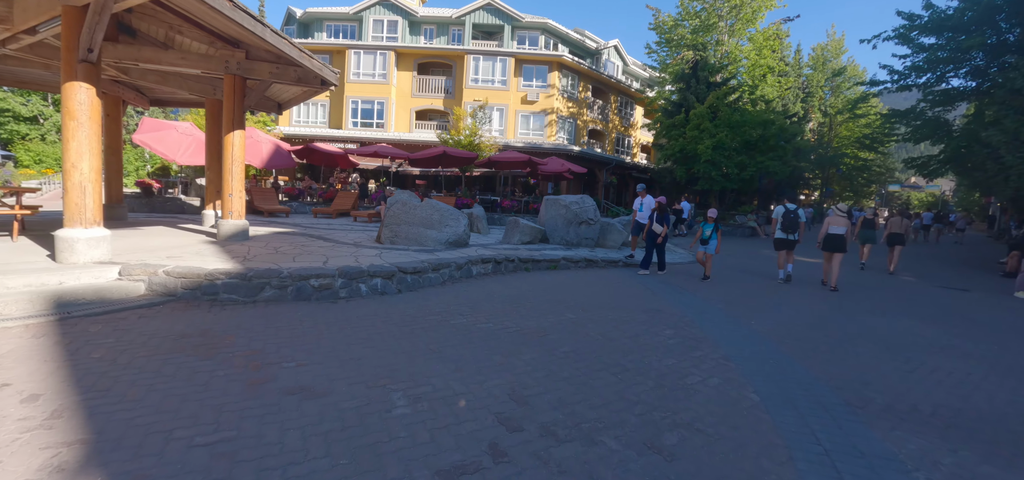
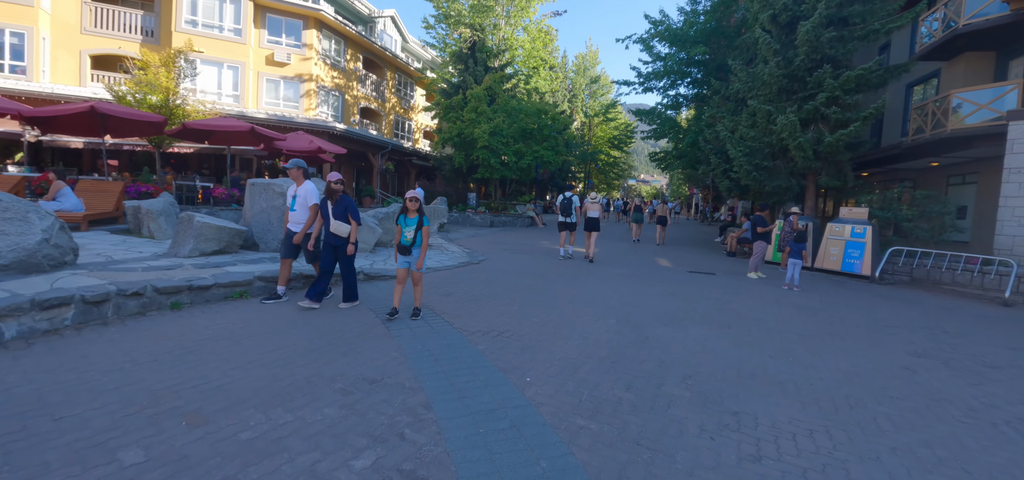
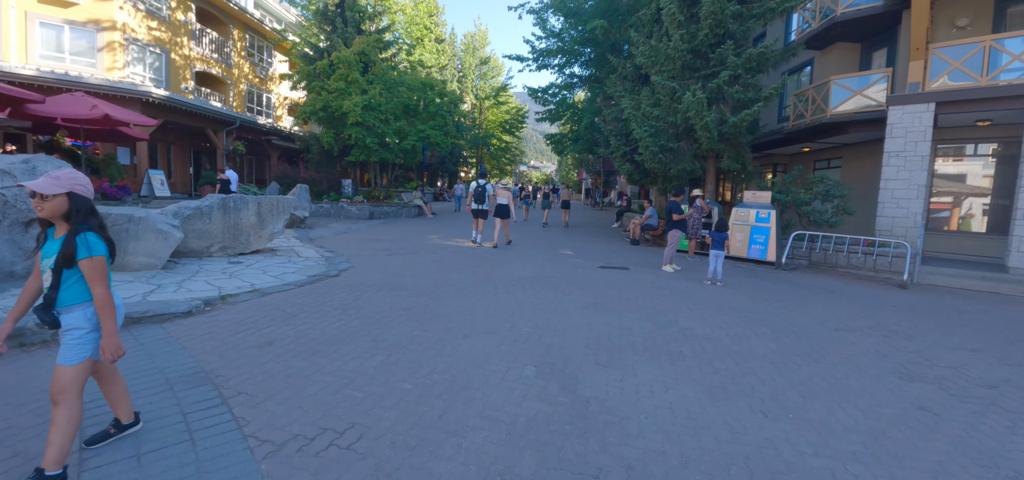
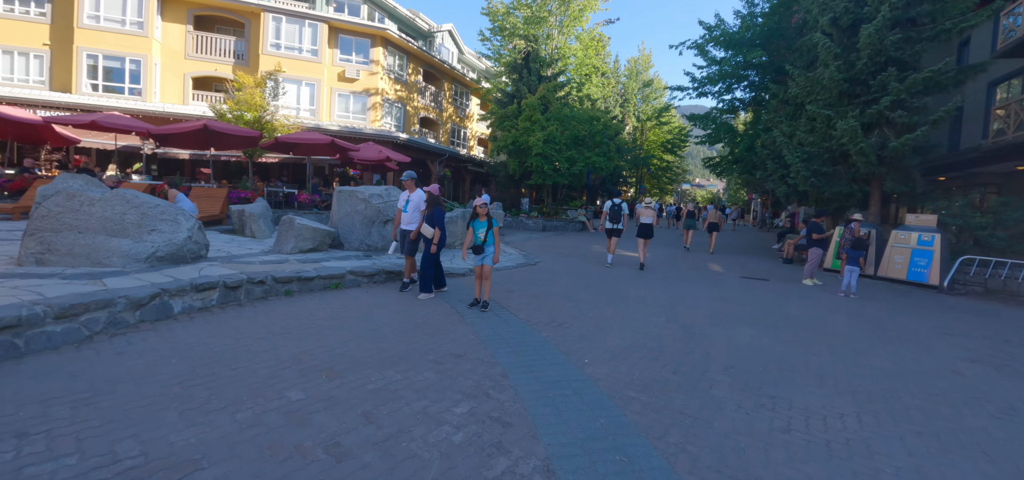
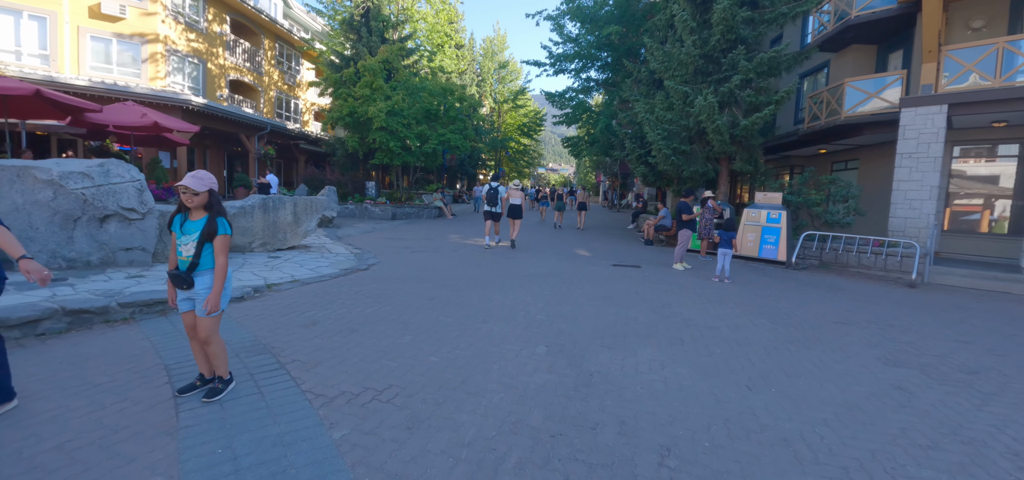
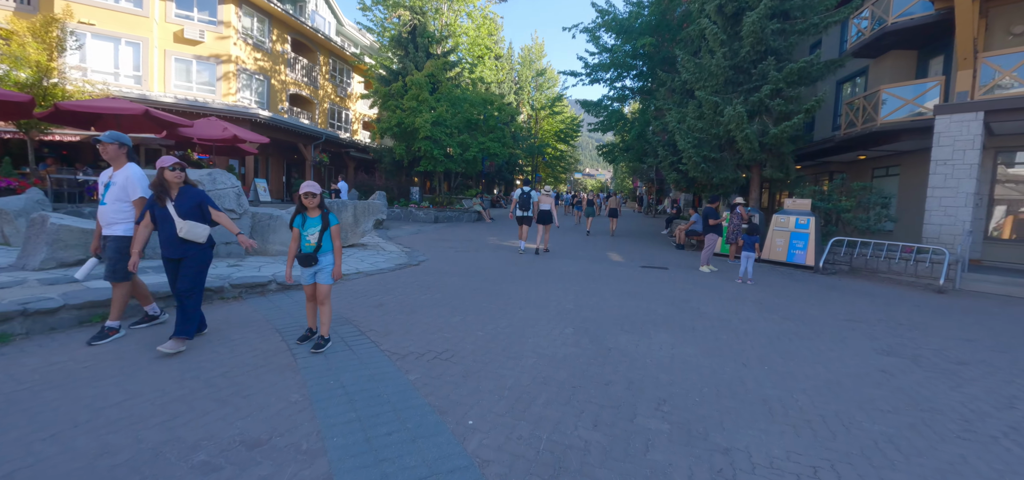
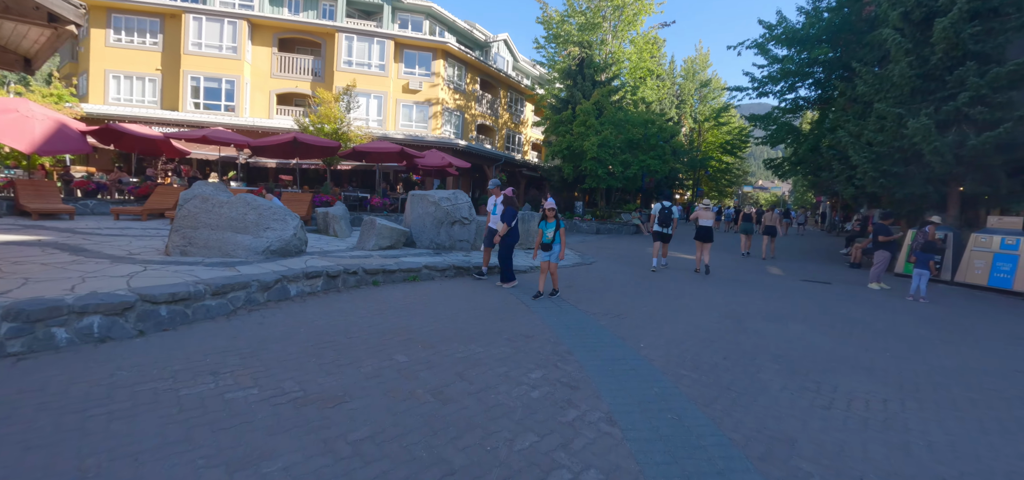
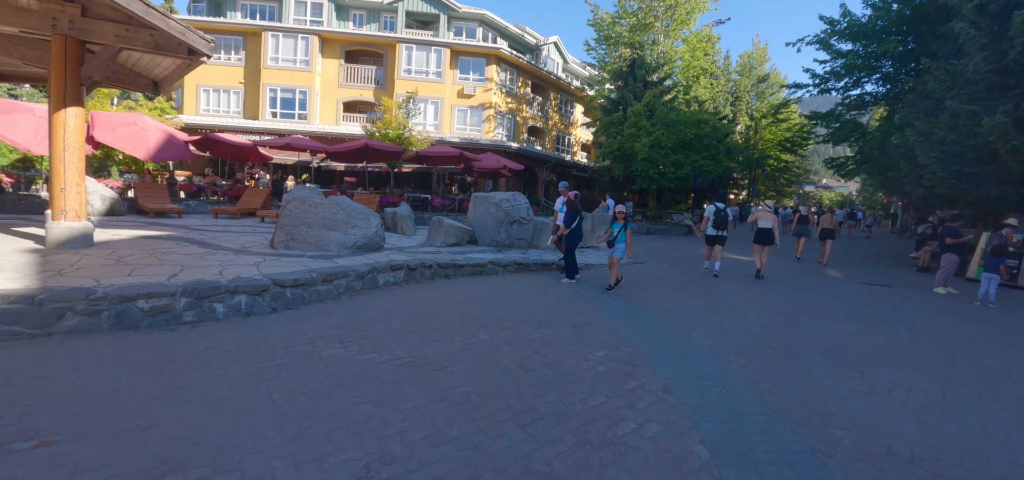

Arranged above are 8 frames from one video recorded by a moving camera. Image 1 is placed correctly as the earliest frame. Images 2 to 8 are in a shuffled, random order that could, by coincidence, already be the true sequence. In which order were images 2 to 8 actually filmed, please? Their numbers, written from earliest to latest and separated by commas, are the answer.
8, 7, 4, 2, 6, 5, 3
